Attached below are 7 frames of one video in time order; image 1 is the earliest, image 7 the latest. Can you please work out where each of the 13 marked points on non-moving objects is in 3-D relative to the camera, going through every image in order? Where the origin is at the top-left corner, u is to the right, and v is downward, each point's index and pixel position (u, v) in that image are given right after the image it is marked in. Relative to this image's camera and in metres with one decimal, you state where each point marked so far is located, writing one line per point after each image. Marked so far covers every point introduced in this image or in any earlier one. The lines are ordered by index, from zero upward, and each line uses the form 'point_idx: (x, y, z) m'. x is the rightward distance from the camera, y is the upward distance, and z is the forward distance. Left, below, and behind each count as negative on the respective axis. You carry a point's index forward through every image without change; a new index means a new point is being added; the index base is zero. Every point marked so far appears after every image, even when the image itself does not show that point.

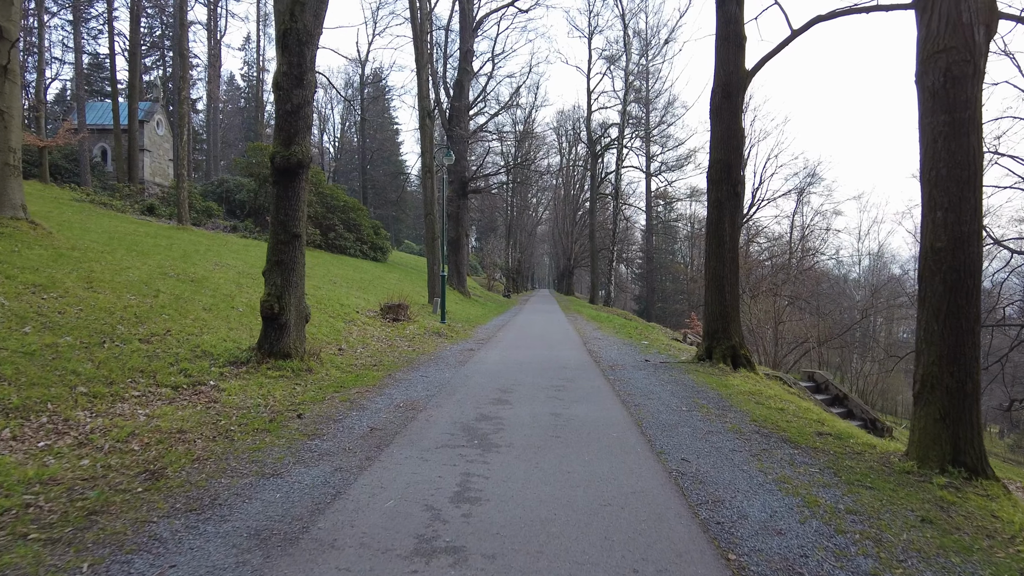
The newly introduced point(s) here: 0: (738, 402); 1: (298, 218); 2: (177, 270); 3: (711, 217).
0: (+2.8, -1.4, +6.5) m
1: (-3.1, +1.0, +7.6) m
2: (-7.5, +0.4, +11.7) m
3: (+3.8, +1.4, +10.1) m
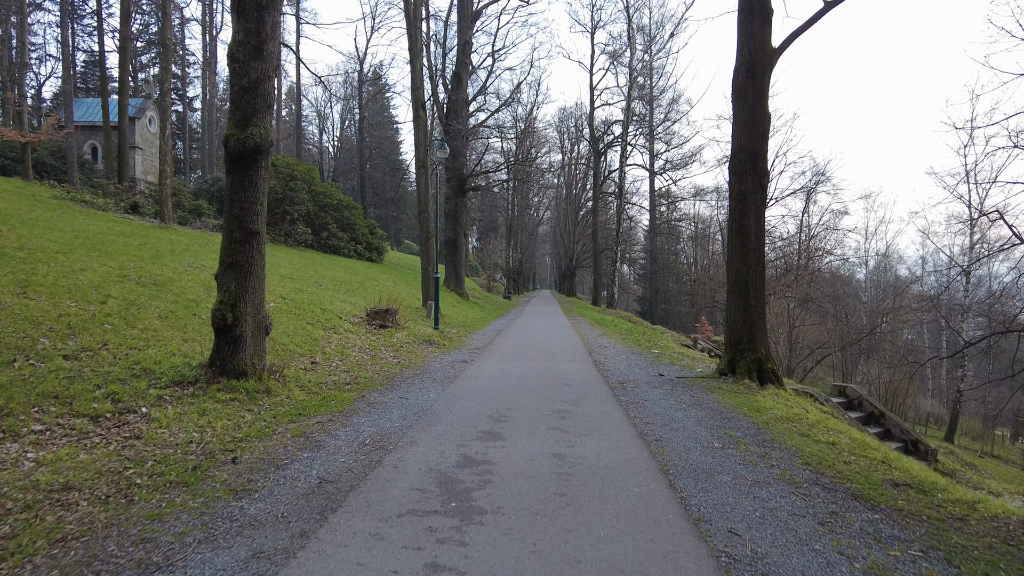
0: (+2.7, -1.5, +5.3) m
1: (-3.2, +0.9, +6.5) m
2: (-7.6, +0.3, +10.6) m
3: (+3.8, +1.3, +9.0) m
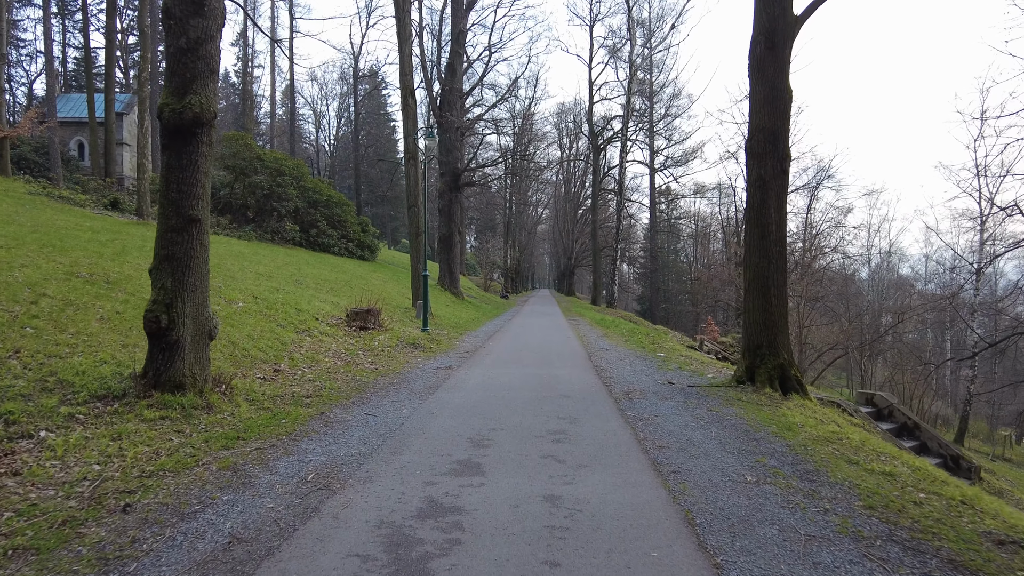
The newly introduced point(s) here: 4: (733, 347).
0: (+2.6, -1.5, +4.4) m
1: (-3.3, +1.0, +5.5) m
2: (-7.7, +0.4, +9.6) m
3: (+3.6, +1.3, +8.0) m
4: (+7.6, -2.1, +17.9) m
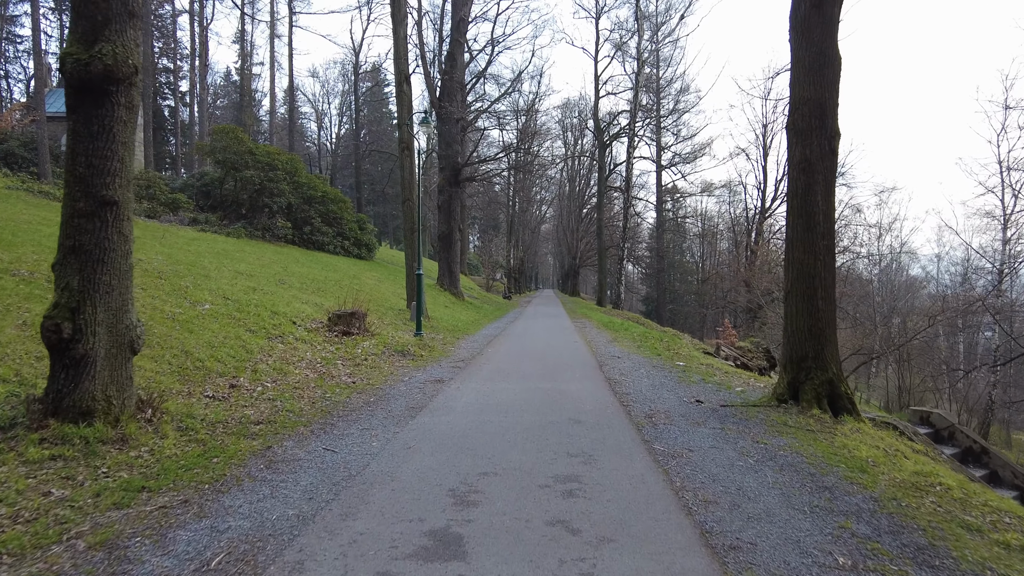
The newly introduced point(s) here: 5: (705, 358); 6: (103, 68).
0: (+2.6, -1.5, +3.2) m
1: (-3.4, +1.0, +4.4) m
2: (-7.7, +0.4, +8.5) m
3: (+3.6, +1.3, +6.8) m
4: (+7.6, -2.1, +16.7) m
5: (+4.7, -1.7, +12.5) m
6: (-3.3, +1.8, +4.3) m
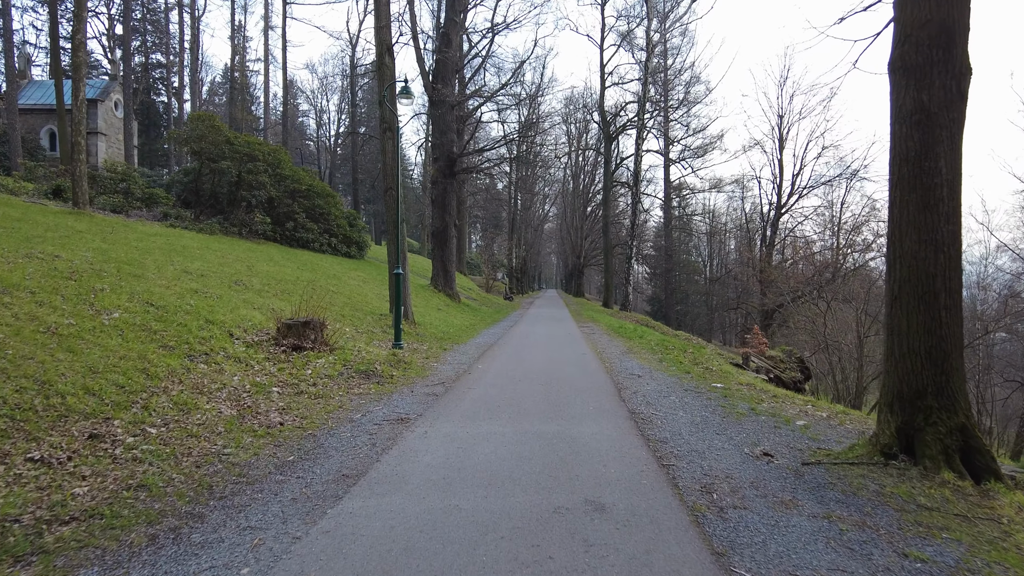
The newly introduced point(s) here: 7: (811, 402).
0: (+2.4, -1.5, +1.1) m
1: (-3.5, +0.9, +2.4) m
2: (-7.8, +0.3, +6.5) m
3: (+3.5, +1.3, +4.7) m
4: (+7.6, -2.2, +14.6) m
5: (+4.6, -1.7, +10.5) m
6: (-3.5, +1.7, +2.3) m
7: (+4.6, -1.7, +8.0) m
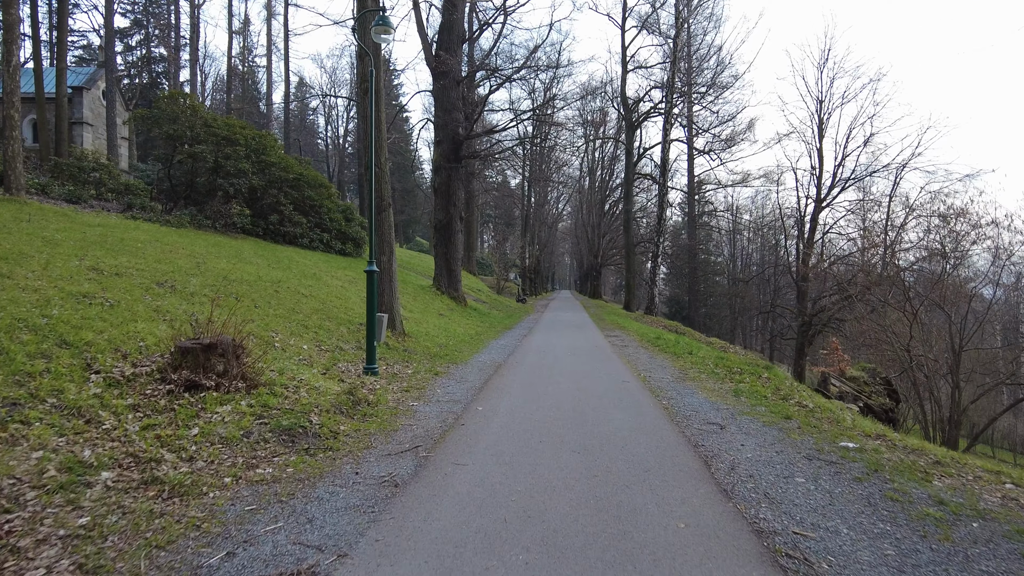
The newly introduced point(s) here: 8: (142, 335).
0: (+2.4, -1.6, -1.8) m
1: (-3.5, +0.9, -0.4) m
2: (-7.7, +0.3, +3.8) m
3: (+3.6, +1.2, +1.8) m
4: (+7.9, -2.2, +11.5) m
5: (+4.8, -1.8, +7.5) m
6: (-3.4, +1.7, -0.5) m
7: (+4.8, -1.8, +5.0) m
8: (-4.2, -0.5, +6.0) m
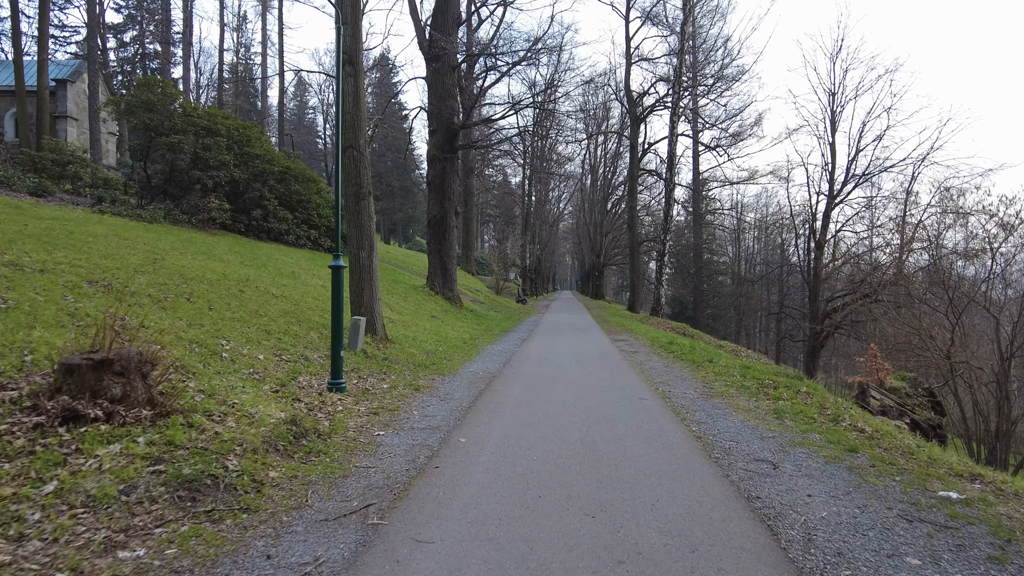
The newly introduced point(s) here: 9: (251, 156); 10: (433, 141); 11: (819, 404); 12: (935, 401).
0: (+2.3, -1.5, -3.1) m
1: (-3.6, +0.9, -1.7) m
2: (-7.8, +0.3, +2.6) m
3: (+3.5, +1.3, +0.5) m
4: (+7.8, -2.2, +10.2) m
5: (+4.7, -1.8, +6.2) m
6: (-3.5, +1.7, -1.8) m
7: (+4.7, -1.8, +3.7) m
8: (-4.3, -0.5, +4.7) m
9: (-10.0, +5.1, +20.0) m
10: (-2.9, +5.4, +19.3) m
11: (+4.1, -1.6, +6.9) m
12: (+8.8, -2.4, +10.9) m
